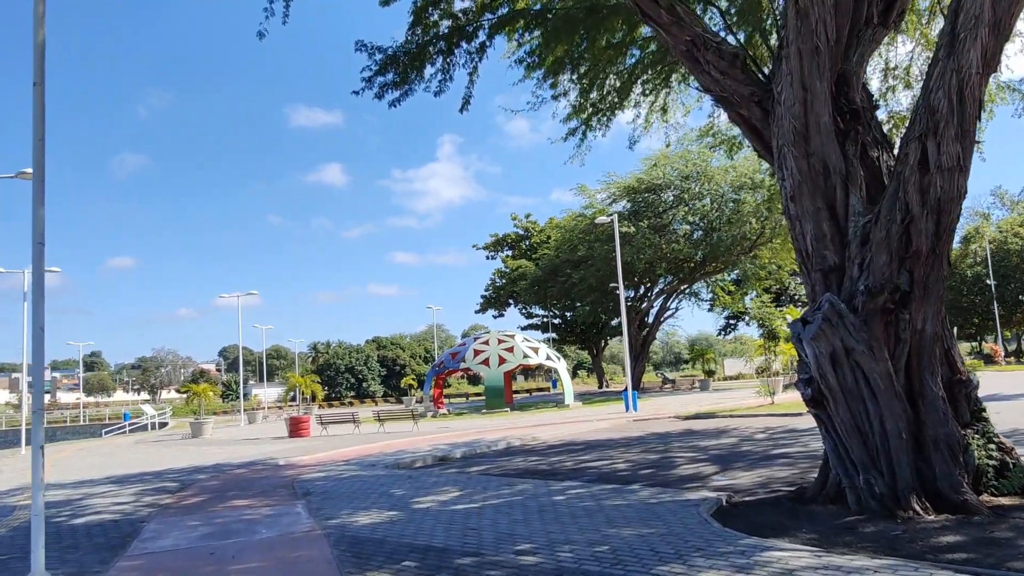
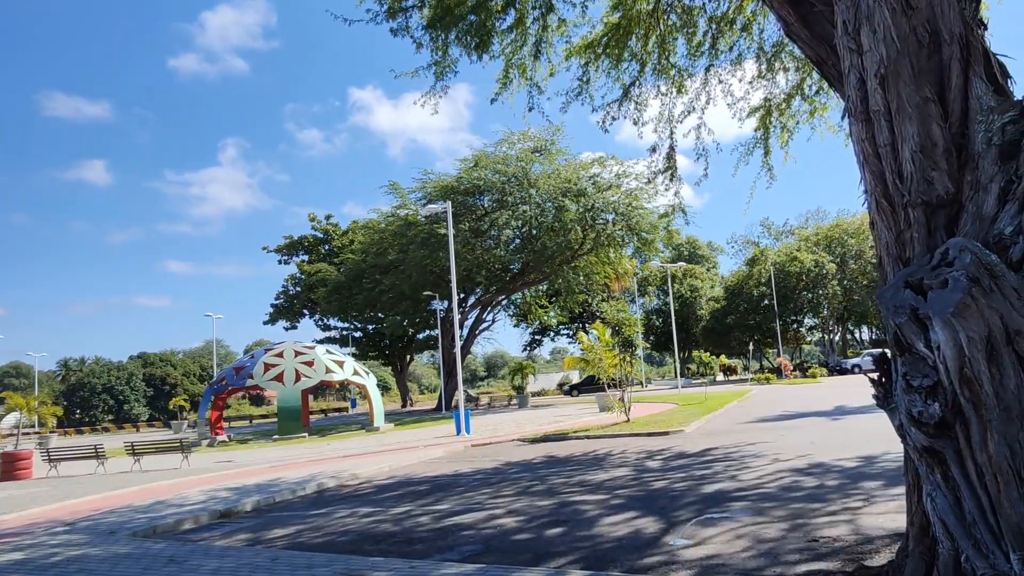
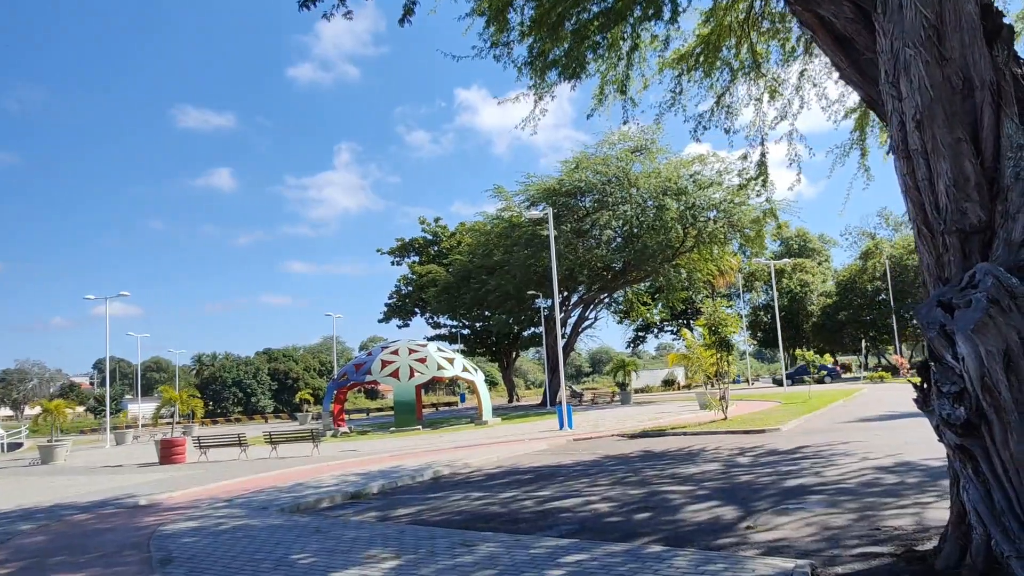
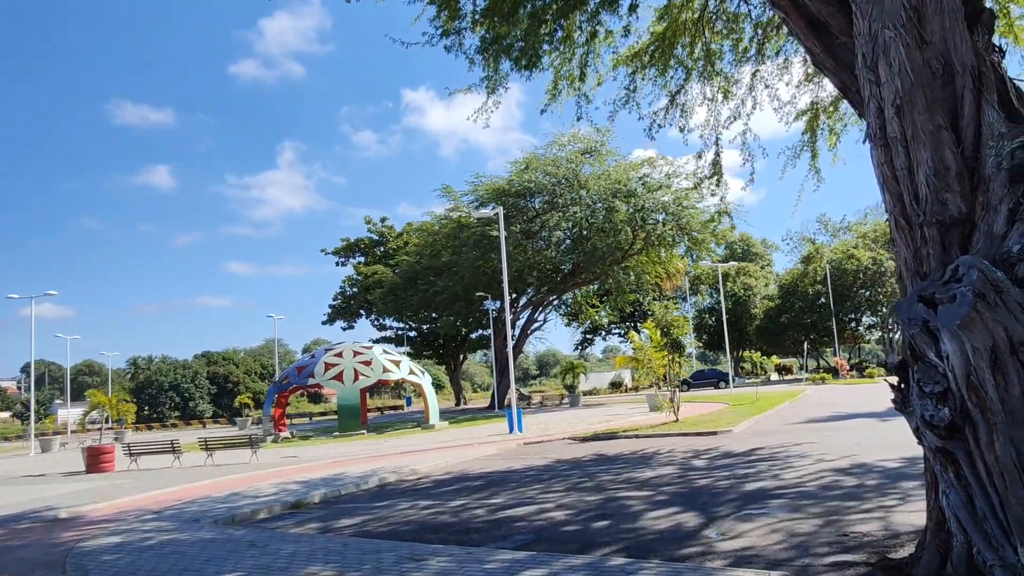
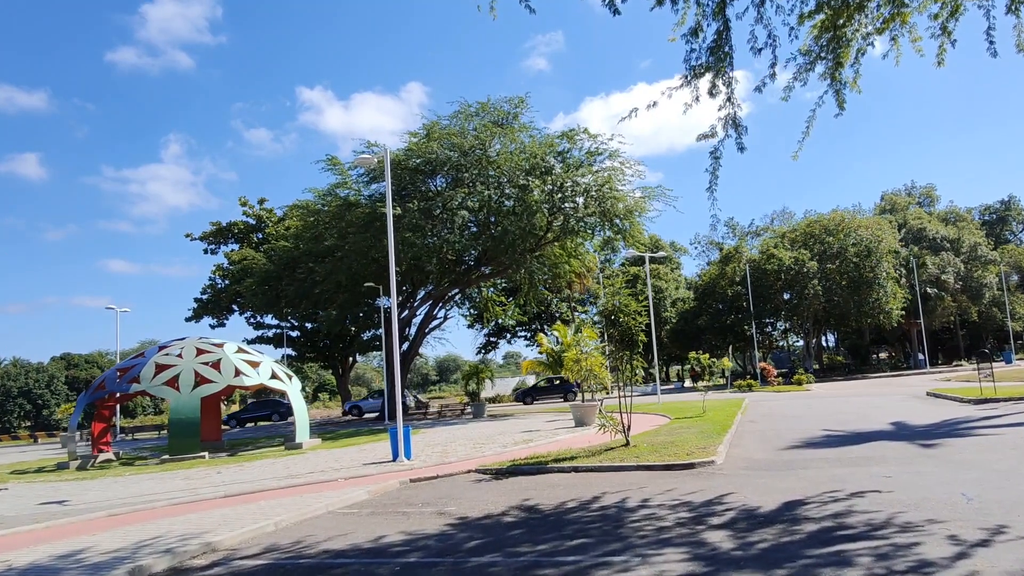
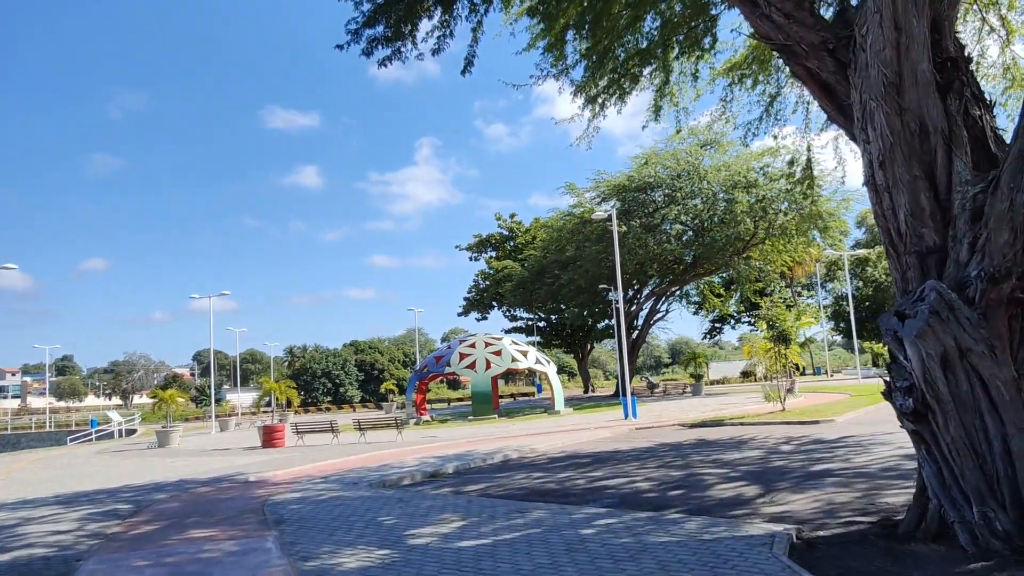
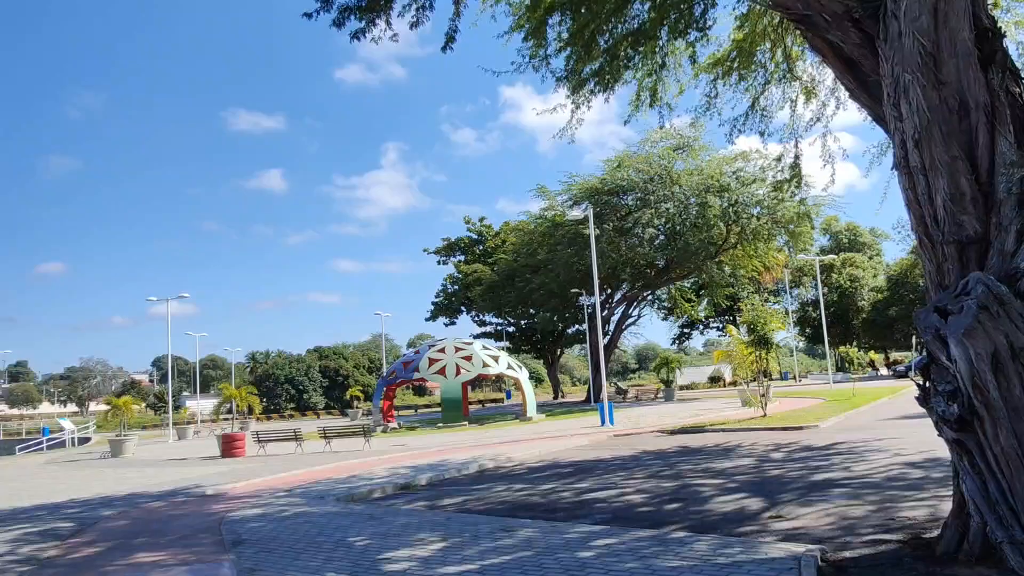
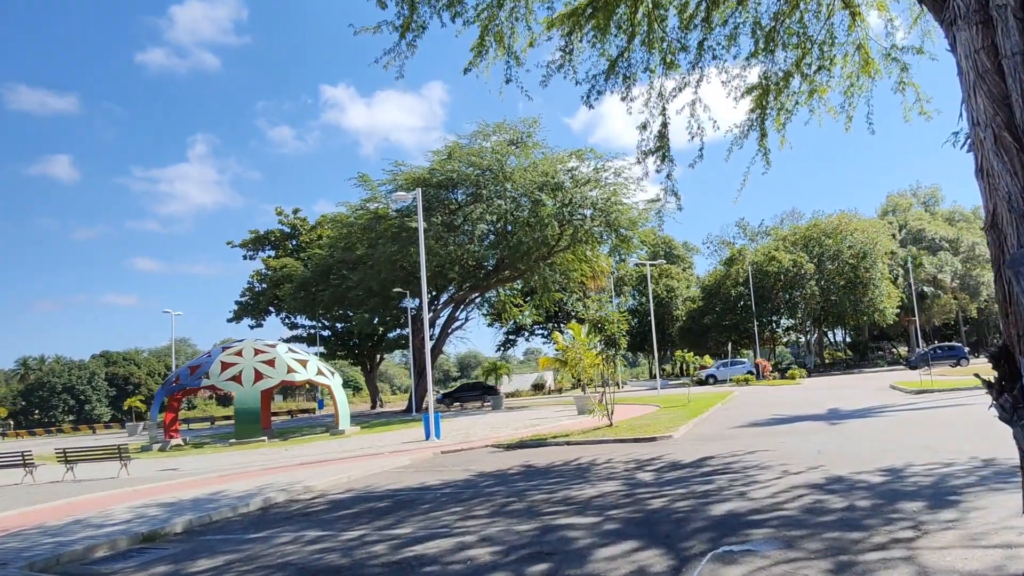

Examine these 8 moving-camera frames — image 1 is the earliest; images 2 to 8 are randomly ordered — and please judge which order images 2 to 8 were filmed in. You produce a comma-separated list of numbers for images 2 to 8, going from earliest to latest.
6, 7, 3, 4, 2, 8, 5
